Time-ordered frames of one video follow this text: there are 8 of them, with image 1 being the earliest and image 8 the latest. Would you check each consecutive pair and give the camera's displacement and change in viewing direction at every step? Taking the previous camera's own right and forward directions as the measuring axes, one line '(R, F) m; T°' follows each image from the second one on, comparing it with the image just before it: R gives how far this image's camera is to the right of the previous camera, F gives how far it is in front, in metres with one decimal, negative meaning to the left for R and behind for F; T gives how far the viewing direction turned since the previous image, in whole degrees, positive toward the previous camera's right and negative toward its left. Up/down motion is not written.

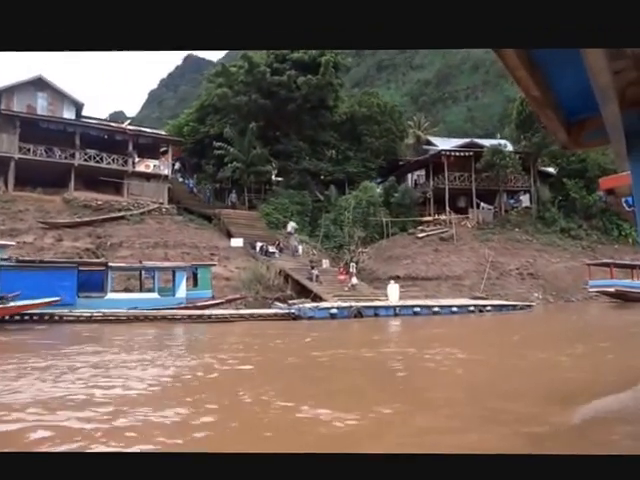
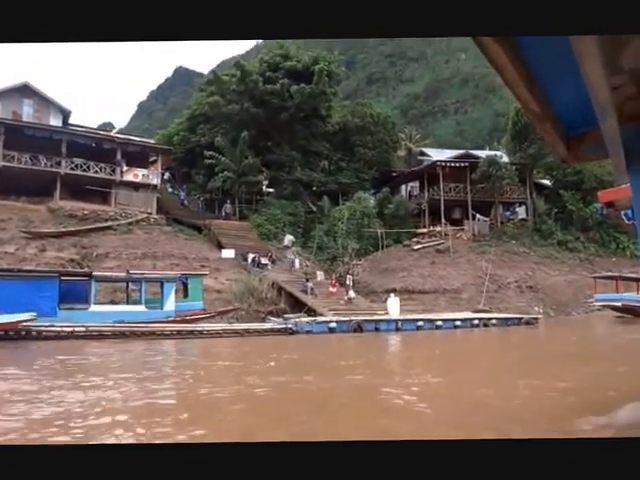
(-0.1, +0.5) m; +1°
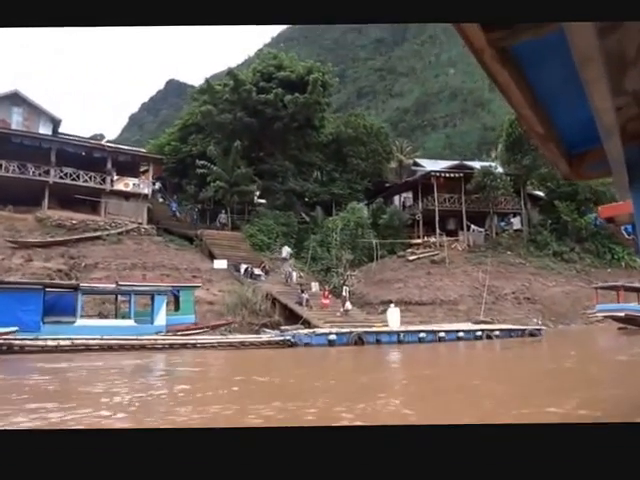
(-0.1, +0.3) m; +1°
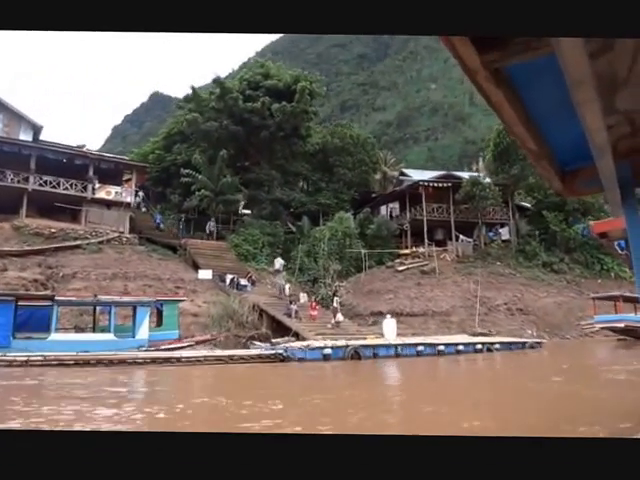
(-0.1, +0.4) m; +2°
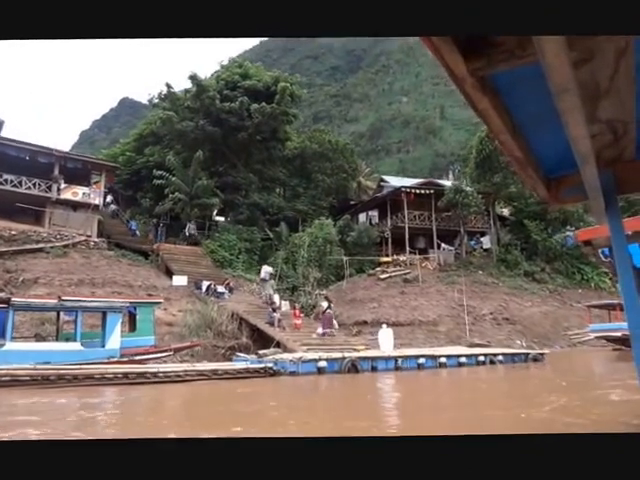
(-0.3, +0.7) m; +3°
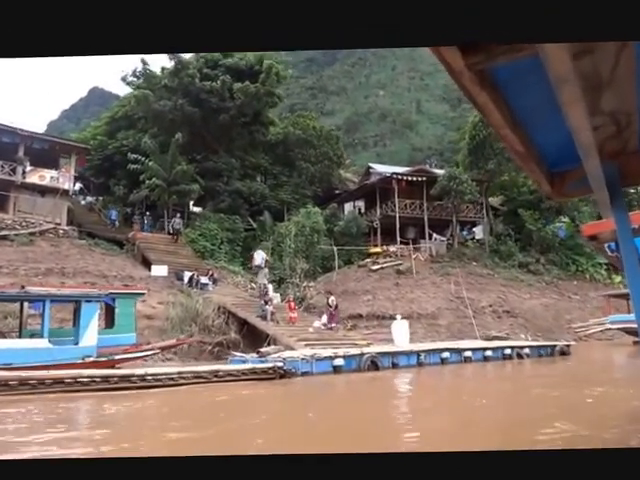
(-0.4, +1.0) m; +2°
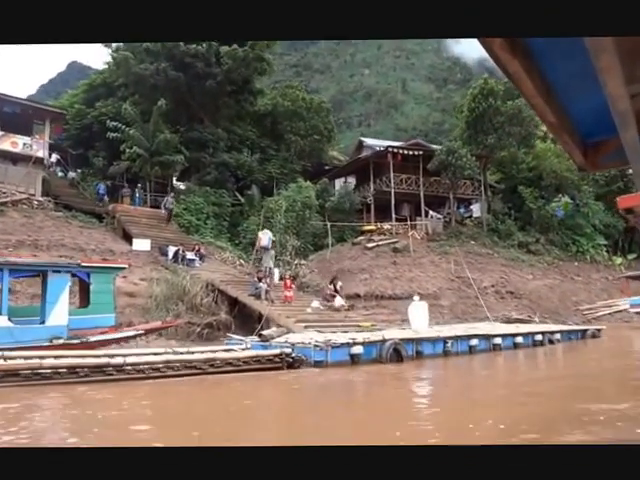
(-0.3, +0.9) m; +2°
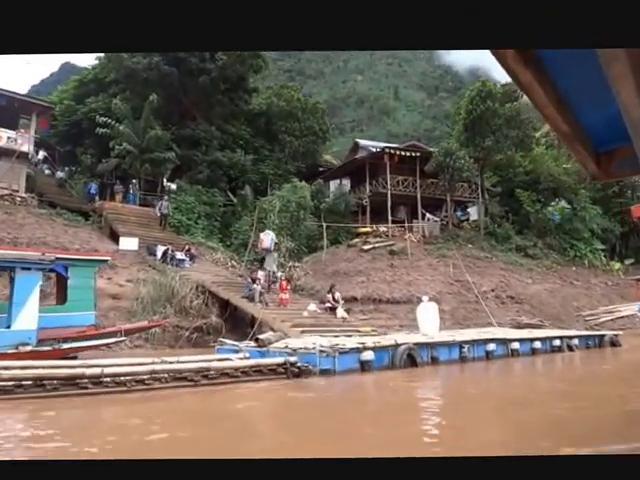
(-0.1, +0.5) m; +1°
